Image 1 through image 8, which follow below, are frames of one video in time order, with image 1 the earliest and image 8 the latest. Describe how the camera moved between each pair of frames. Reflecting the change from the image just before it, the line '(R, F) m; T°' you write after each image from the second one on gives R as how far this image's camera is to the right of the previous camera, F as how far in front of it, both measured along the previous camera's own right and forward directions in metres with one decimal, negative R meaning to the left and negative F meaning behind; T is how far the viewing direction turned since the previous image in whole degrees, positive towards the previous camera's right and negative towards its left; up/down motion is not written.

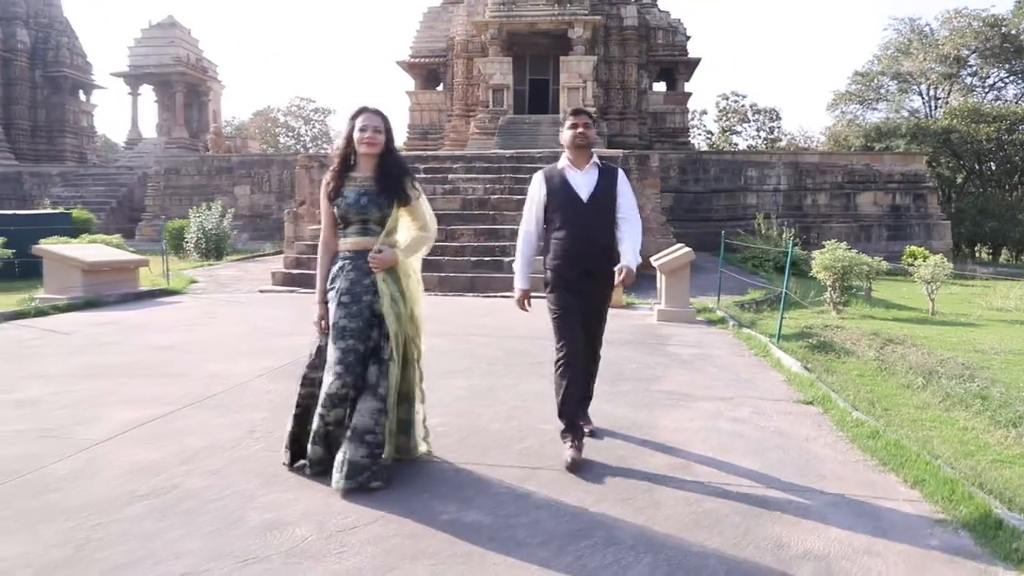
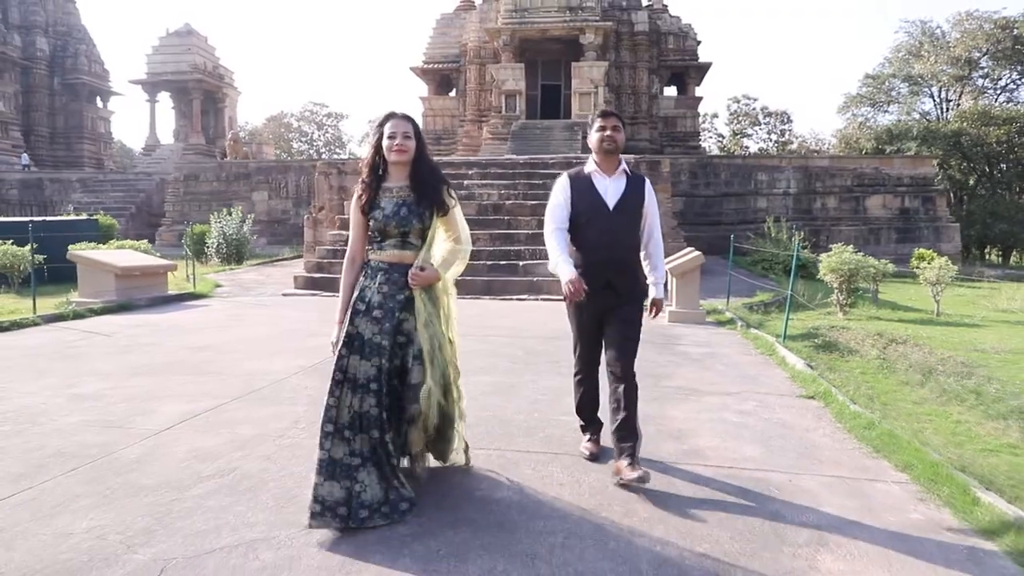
(0.0, -0.3) m; -1°
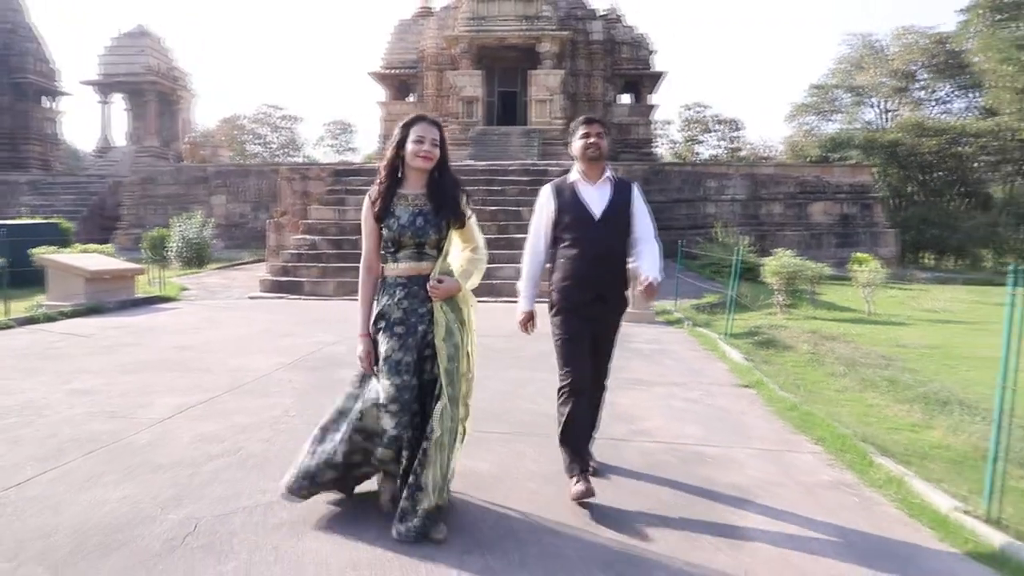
(-0.1, -0.4) m; +3°
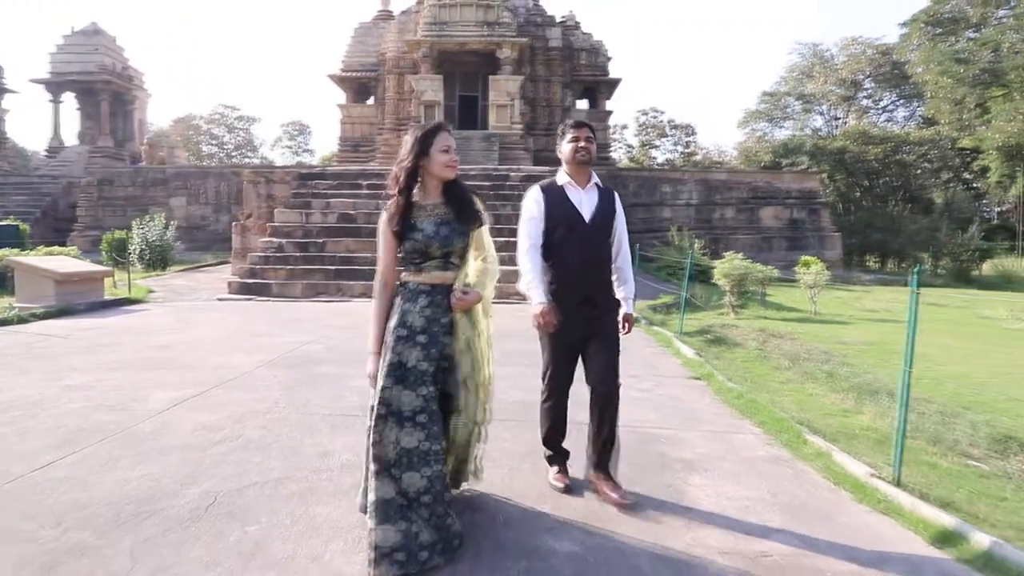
(-0.1, -0.4) m; +3°
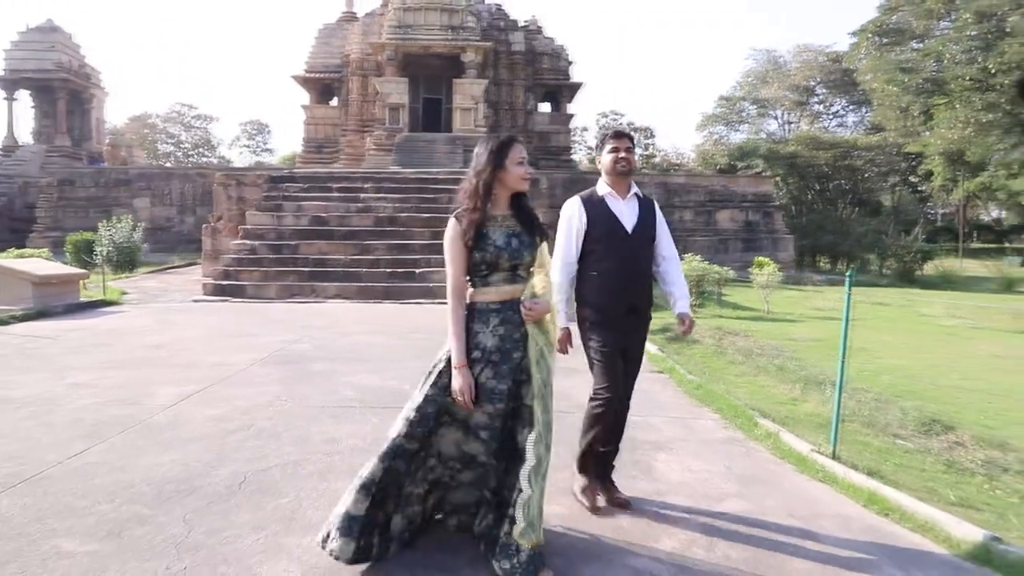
(-0.1, -0.4) m; +3°
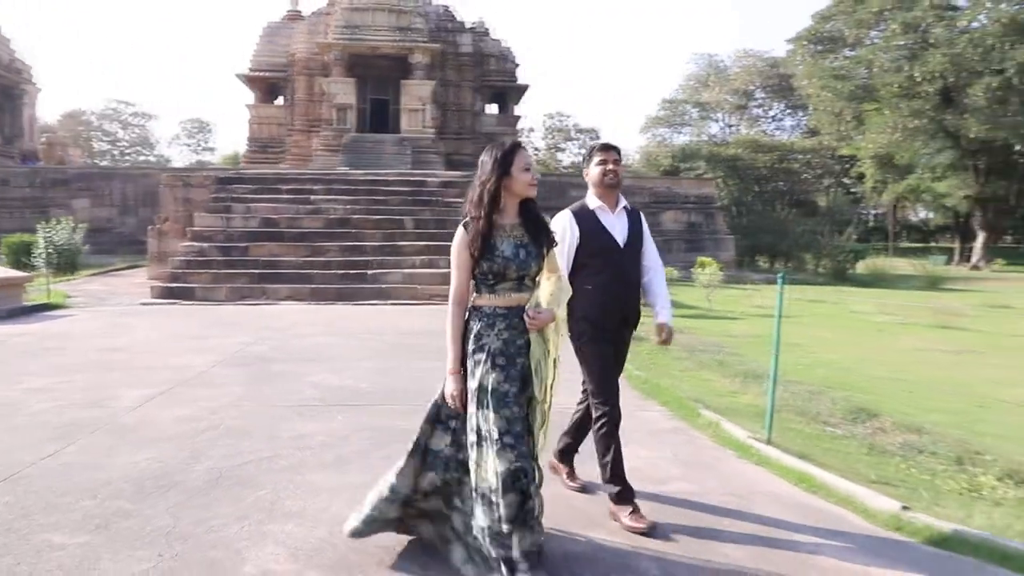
(-0.1, -0.2) m; +4°
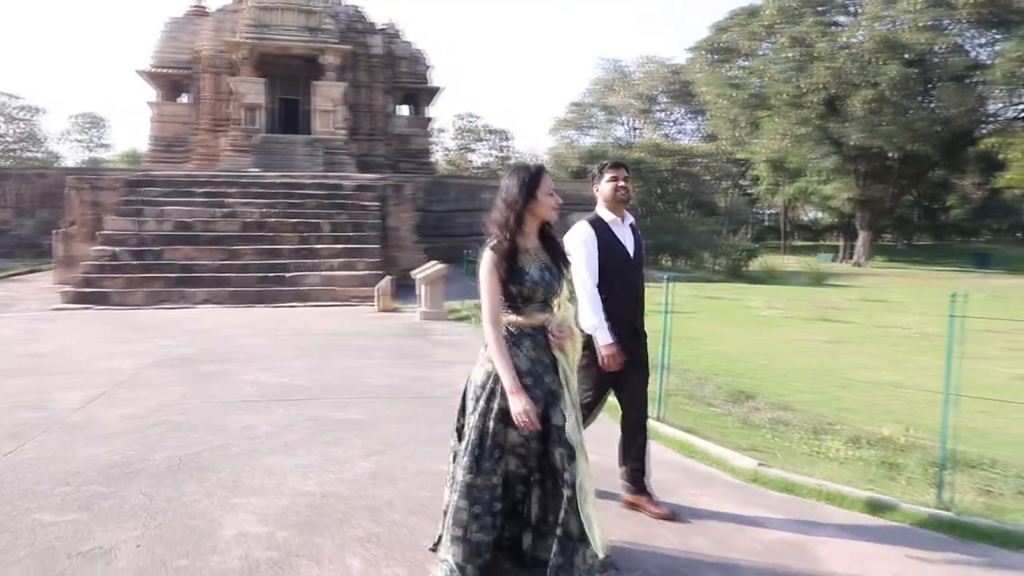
(-0.1, -0.5) m; +7°
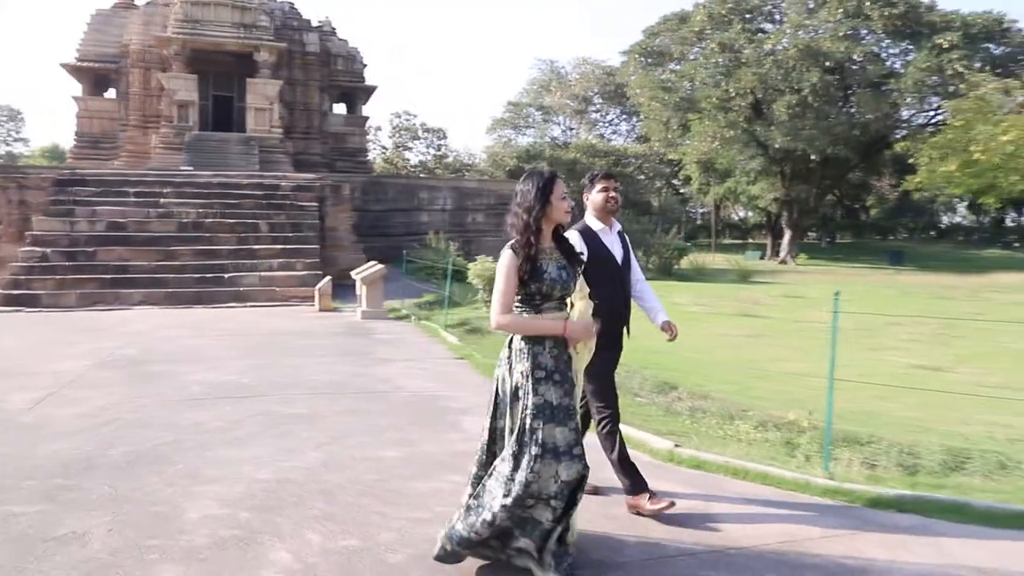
(0.0, -0.3) m; +5°
